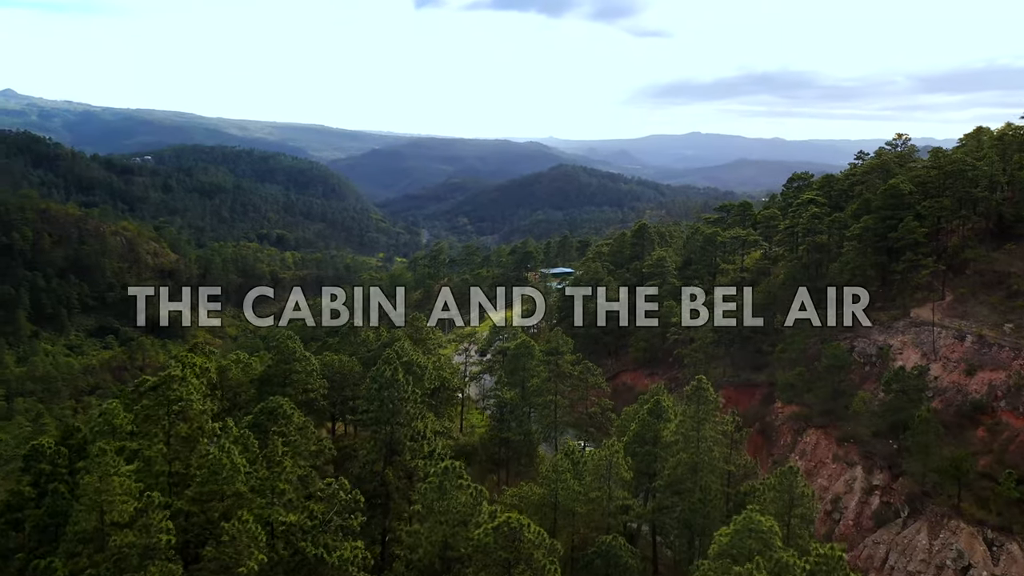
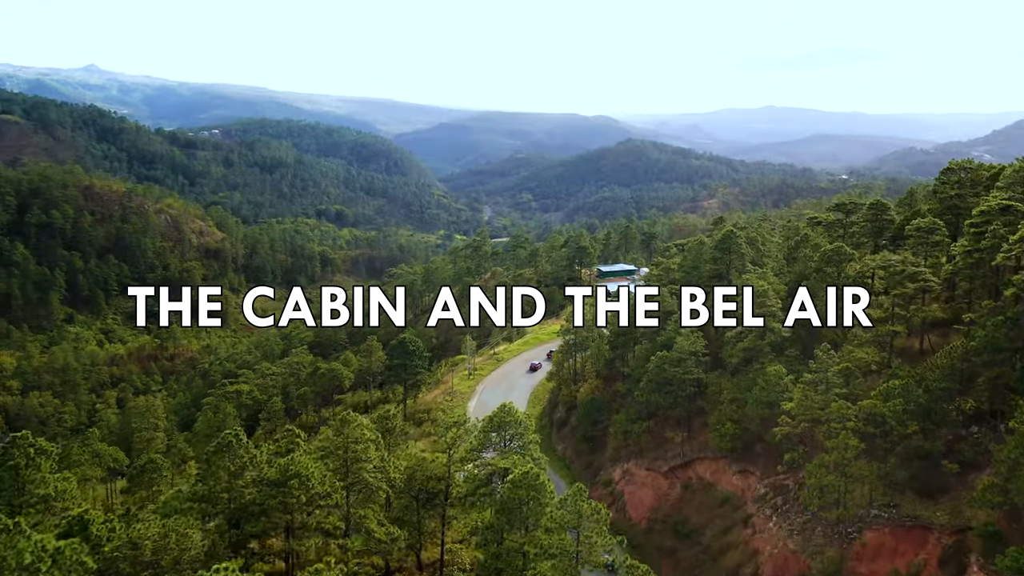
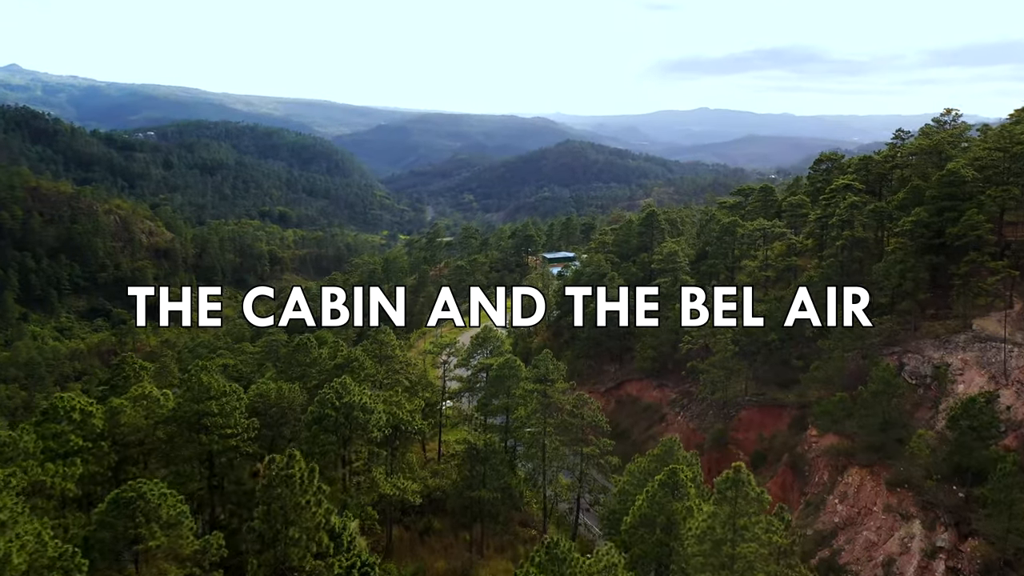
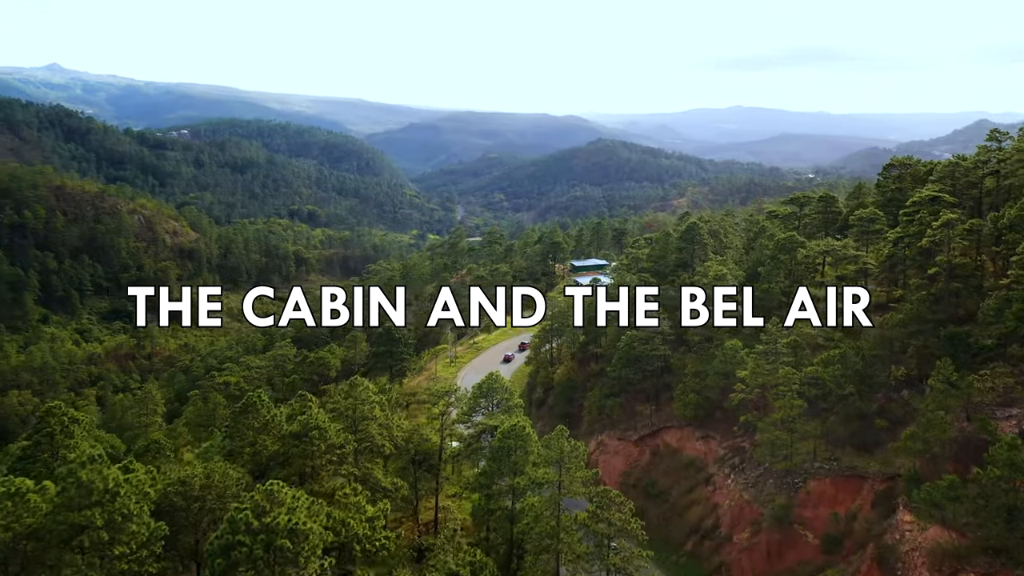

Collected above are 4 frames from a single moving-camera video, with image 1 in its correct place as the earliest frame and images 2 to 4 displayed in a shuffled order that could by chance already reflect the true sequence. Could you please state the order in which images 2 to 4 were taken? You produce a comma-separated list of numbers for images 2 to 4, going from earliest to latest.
3, 4, 2
